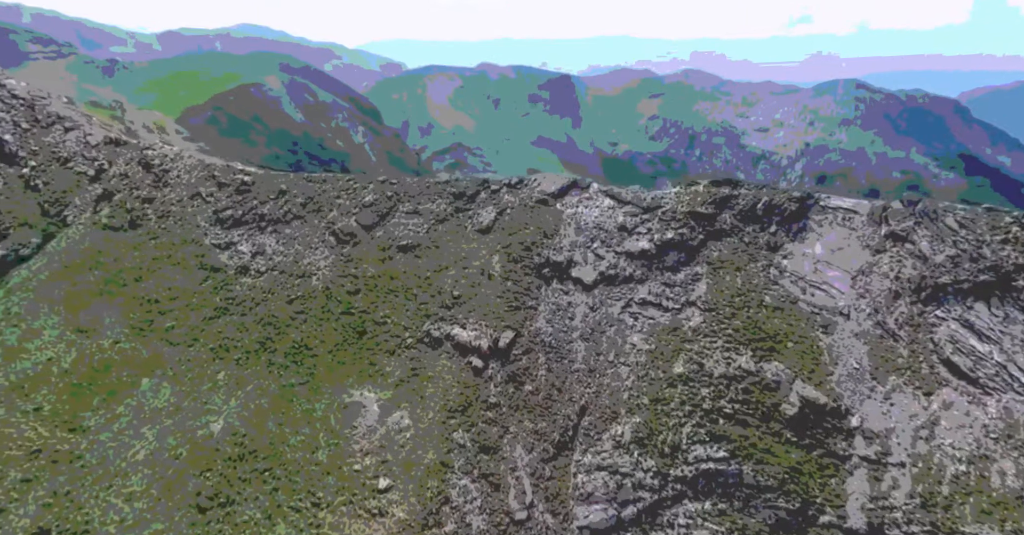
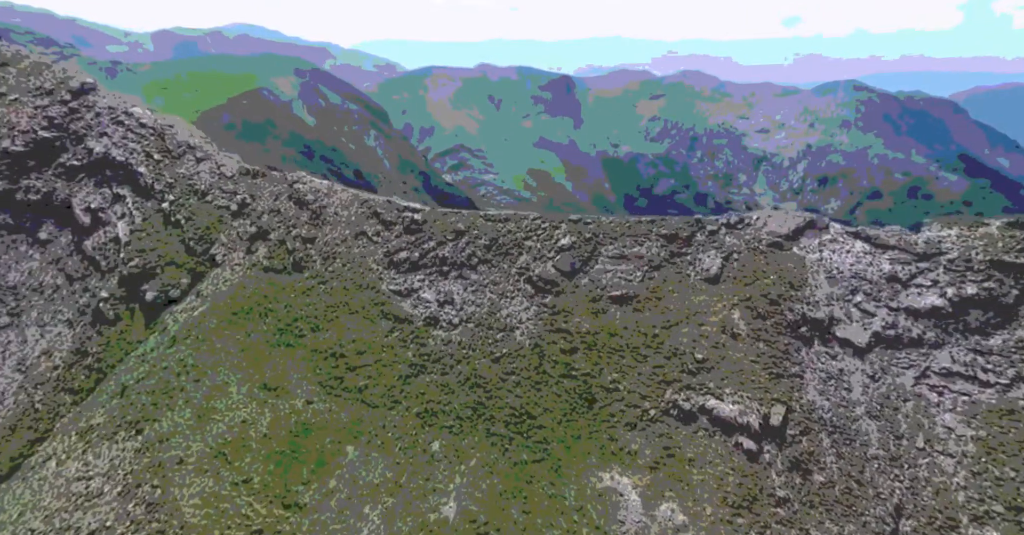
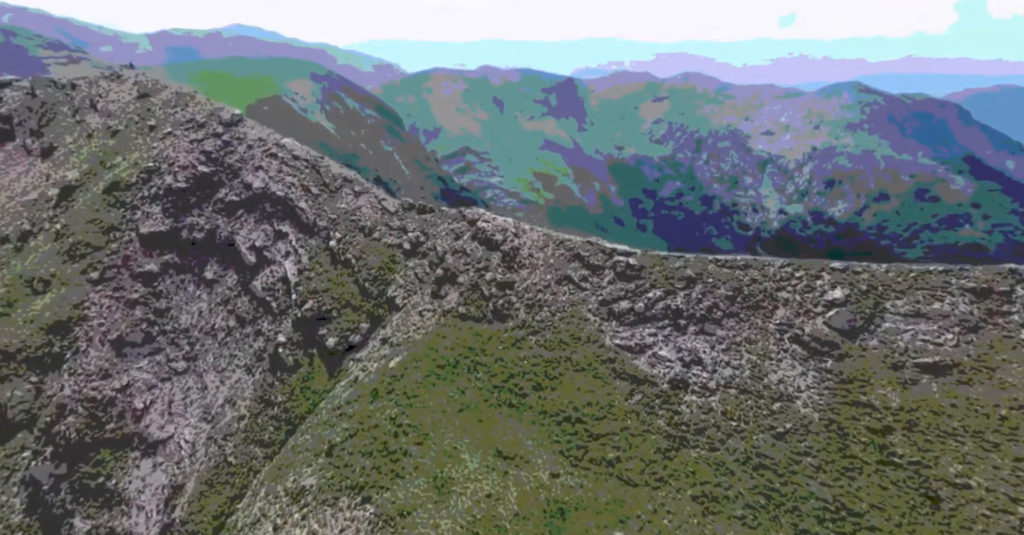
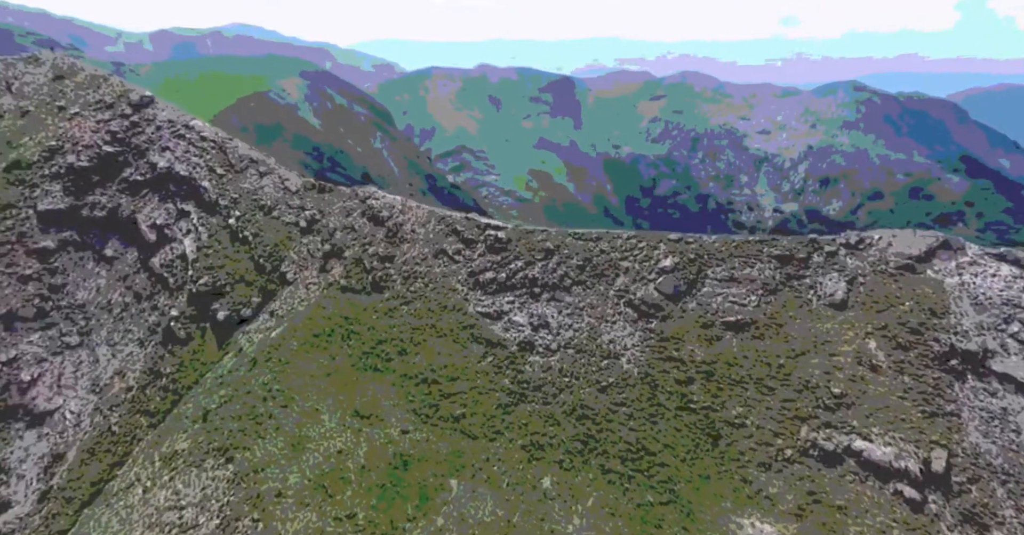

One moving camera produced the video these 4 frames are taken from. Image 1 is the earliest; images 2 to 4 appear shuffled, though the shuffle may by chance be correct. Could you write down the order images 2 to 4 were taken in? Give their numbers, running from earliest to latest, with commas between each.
2, 4, 3
